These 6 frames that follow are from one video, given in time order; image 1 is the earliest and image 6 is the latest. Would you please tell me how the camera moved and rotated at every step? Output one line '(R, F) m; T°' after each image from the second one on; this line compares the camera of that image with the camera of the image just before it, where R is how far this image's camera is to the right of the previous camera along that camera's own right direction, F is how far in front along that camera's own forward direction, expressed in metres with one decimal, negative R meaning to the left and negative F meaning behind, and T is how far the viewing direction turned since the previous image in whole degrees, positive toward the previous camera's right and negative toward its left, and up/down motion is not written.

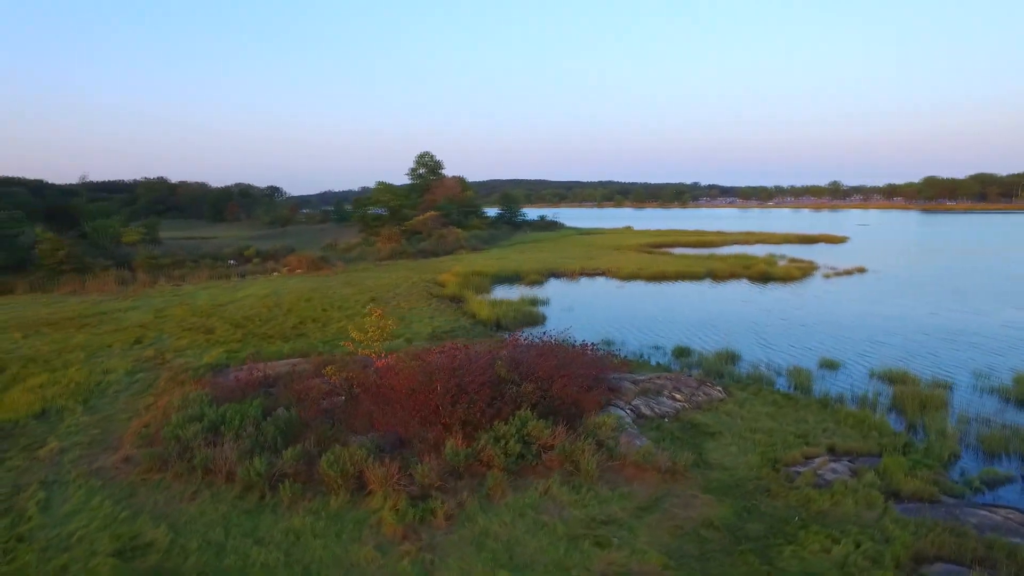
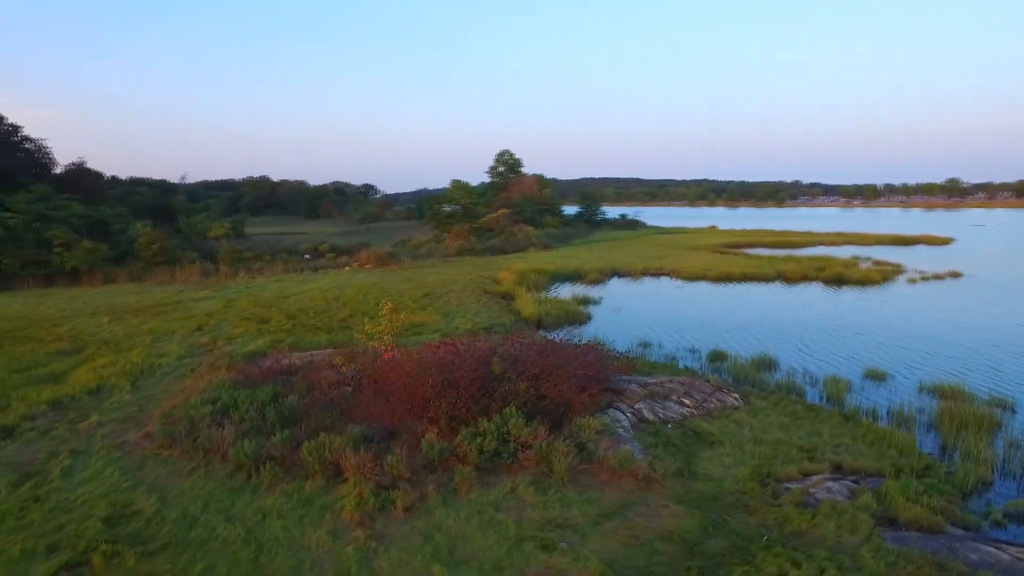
(+1.5, +0.2) m; -9°
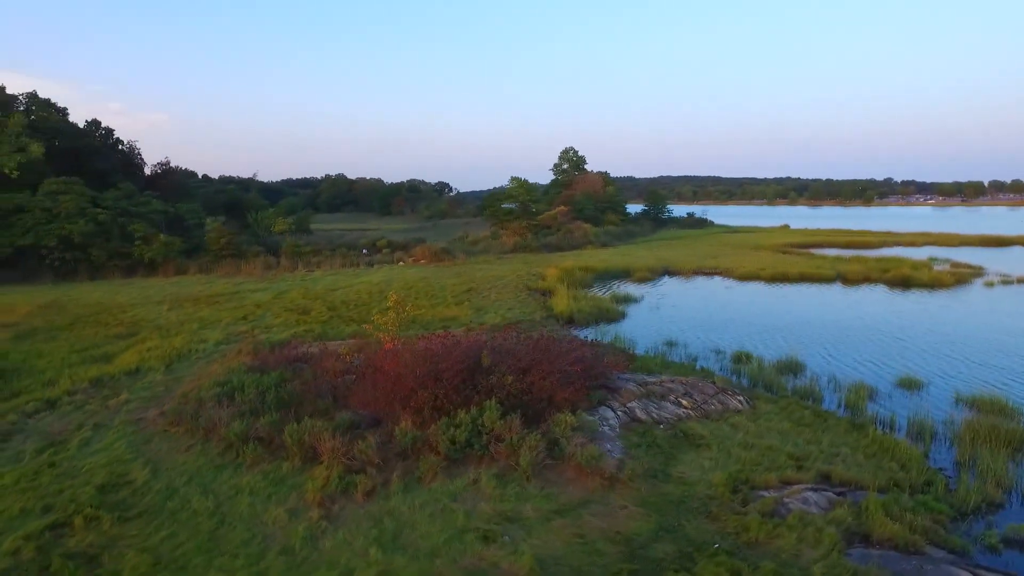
(+1.4, +0.1) m; -7°
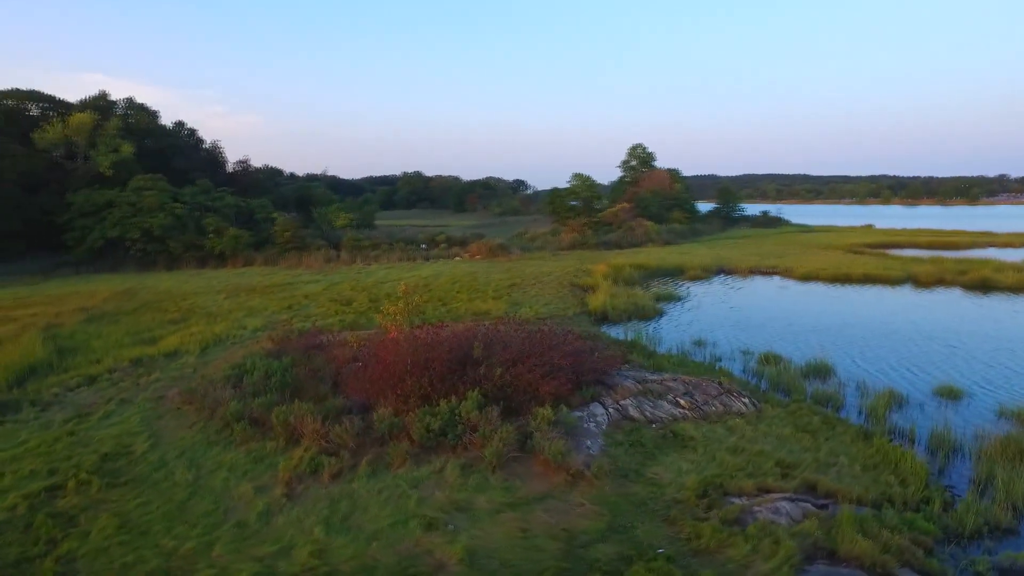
(+1.4, +0.2) m; -8°
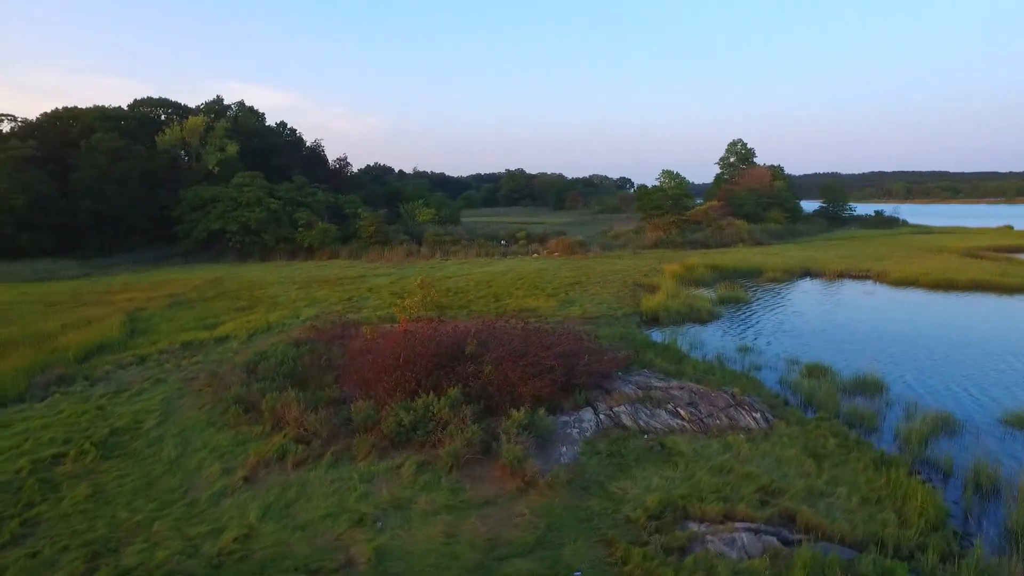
(+1.7, +0.5) m; -10°
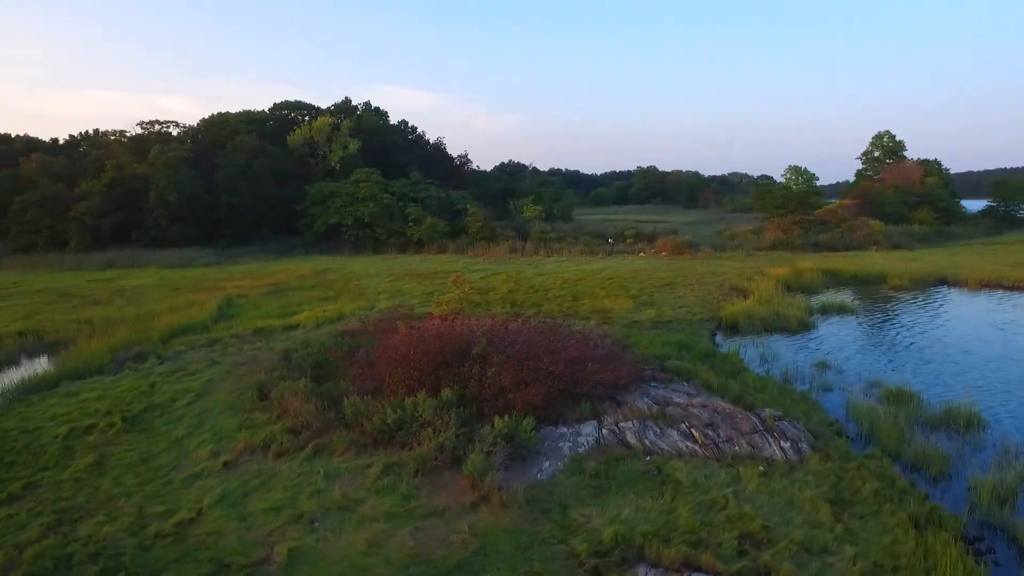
(+1.8, +0.8) m; -13°
